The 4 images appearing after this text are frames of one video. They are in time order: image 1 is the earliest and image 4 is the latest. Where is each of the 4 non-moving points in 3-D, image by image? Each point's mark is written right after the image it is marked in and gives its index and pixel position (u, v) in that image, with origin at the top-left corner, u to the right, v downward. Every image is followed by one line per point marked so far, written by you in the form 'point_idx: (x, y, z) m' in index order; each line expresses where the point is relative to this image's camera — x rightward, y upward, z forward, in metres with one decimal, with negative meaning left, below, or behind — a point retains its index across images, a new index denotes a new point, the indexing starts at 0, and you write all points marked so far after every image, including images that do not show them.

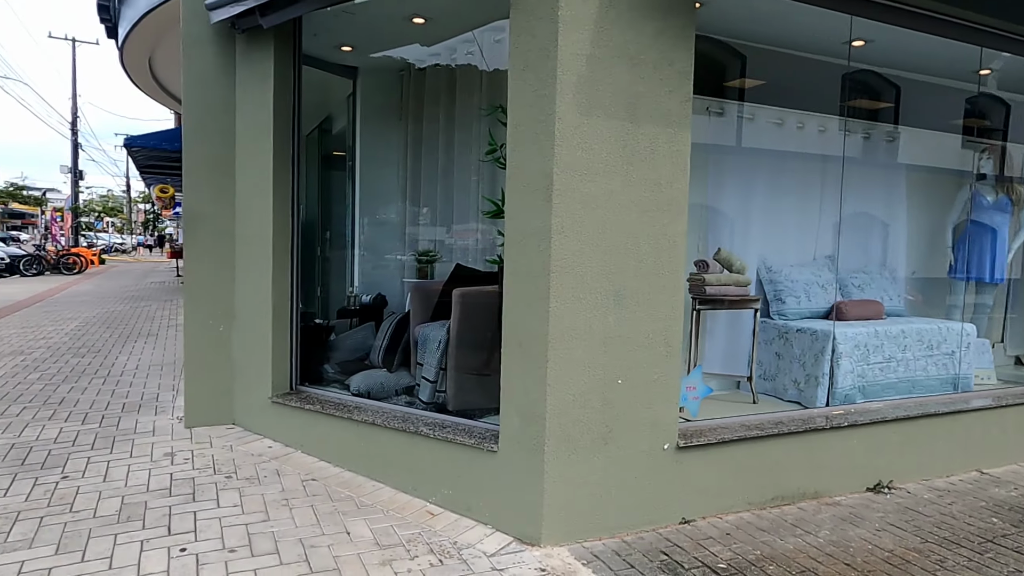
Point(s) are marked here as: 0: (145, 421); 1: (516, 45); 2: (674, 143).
0: (-2.5, -0.9, +4.6) m
1: (0.0, +1.2, +3.2) m
2: (+0.8, +0.7, +3.4) m
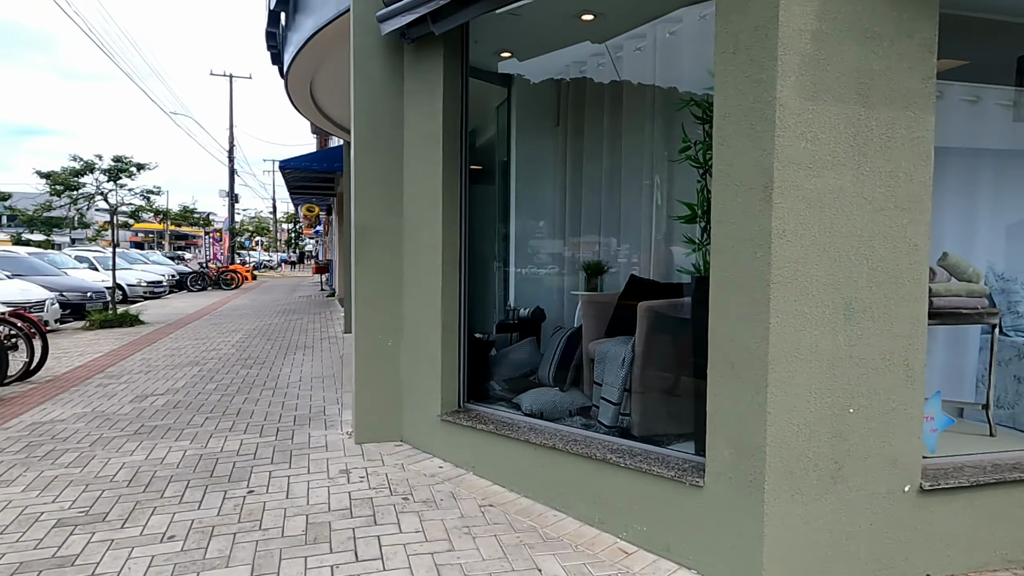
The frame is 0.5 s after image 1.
0: (-1.4, -1.0, +4.6) m
1: (+0.9, +1.1, +2.8) m
2: (+1.7, +0.7, +2.8) m
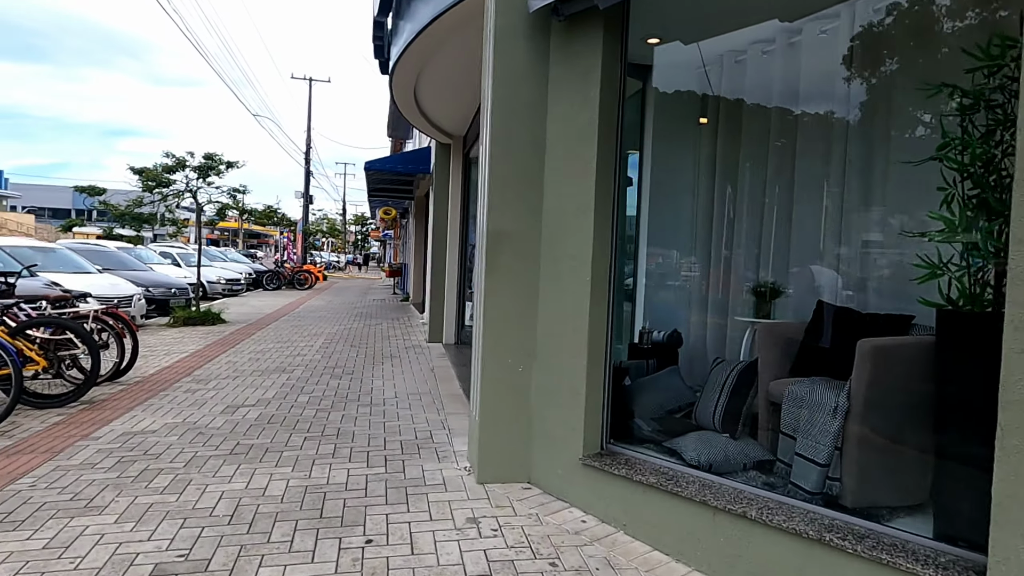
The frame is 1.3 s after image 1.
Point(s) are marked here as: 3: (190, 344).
0: (-0.5, -1.1, +4.1) m
1: (+1.7, +1.0, +2.1) m
2: (+2.5, +0.5, +2.0) m
3: (-4.8, -0.8, +9.9) m
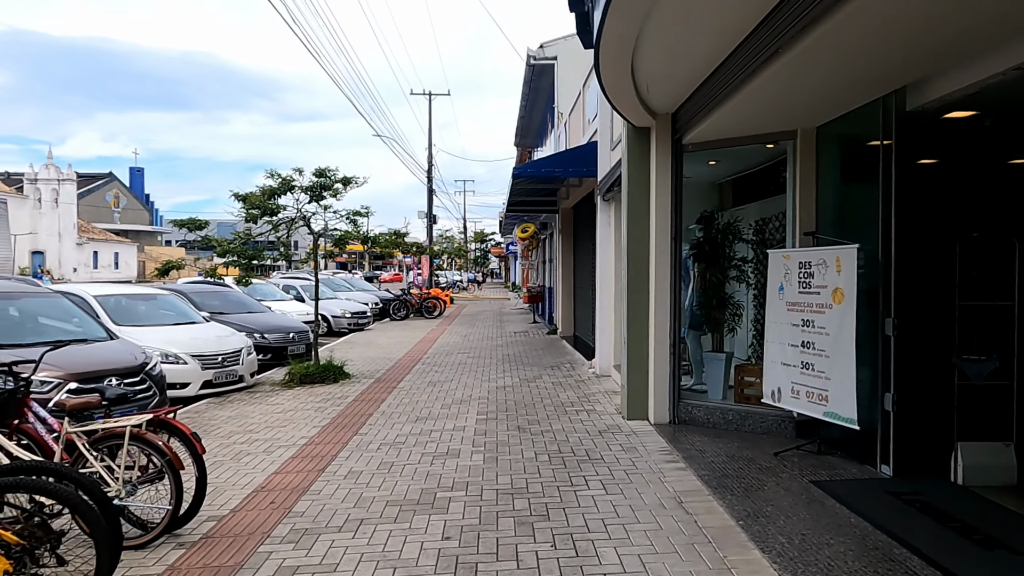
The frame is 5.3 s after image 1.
0: (+0.9, -1.5, +0.8) m
1: (+2.6, +0.7, -1.5) m
2: (+3.4, +0.2, -1.7) m
3: (-2.3, -1.5, +7.3) m
